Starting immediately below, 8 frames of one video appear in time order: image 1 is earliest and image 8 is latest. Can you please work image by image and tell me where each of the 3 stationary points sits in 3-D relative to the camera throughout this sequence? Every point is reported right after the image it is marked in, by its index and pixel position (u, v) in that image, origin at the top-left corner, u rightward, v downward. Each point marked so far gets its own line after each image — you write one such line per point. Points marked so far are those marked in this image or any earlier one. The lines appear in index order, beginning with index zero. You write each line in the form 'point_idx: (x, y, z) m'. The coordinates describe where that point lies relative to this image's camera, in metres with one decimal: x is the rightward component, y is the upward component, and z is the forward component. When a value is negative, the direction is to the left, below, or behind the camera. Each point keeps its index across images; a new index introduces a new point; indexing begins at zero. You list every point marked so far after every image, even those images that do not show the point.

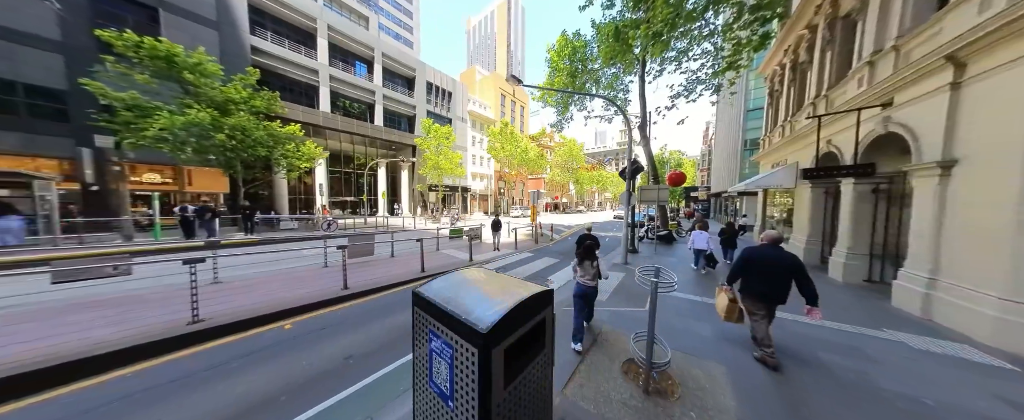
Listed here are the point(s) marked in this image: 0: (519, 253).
0: (+0.2, -1.4, +8.3) m
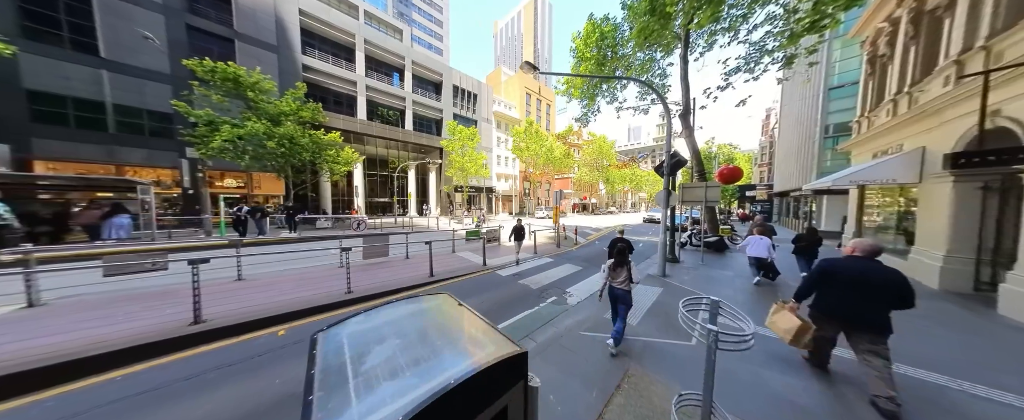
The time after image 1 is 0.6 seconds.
0: (+0.8, -1.5, +7.5) m
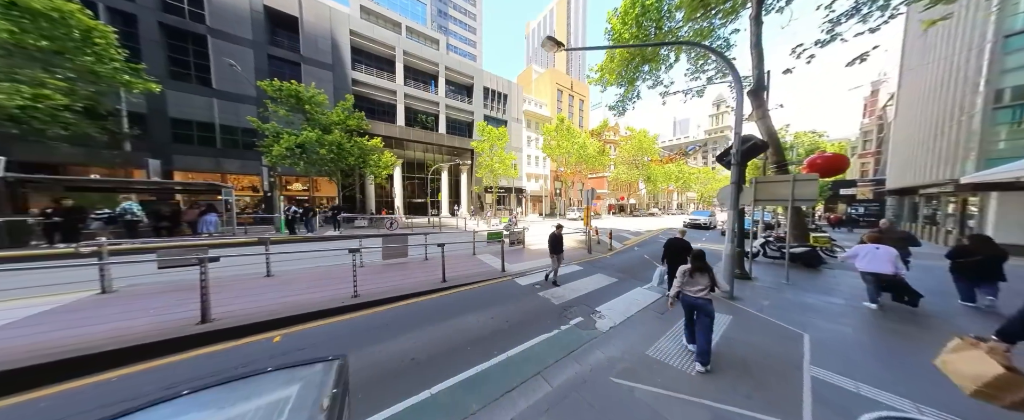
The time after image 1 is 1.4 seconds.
0: (+1.4, -1.5, +6.6) m
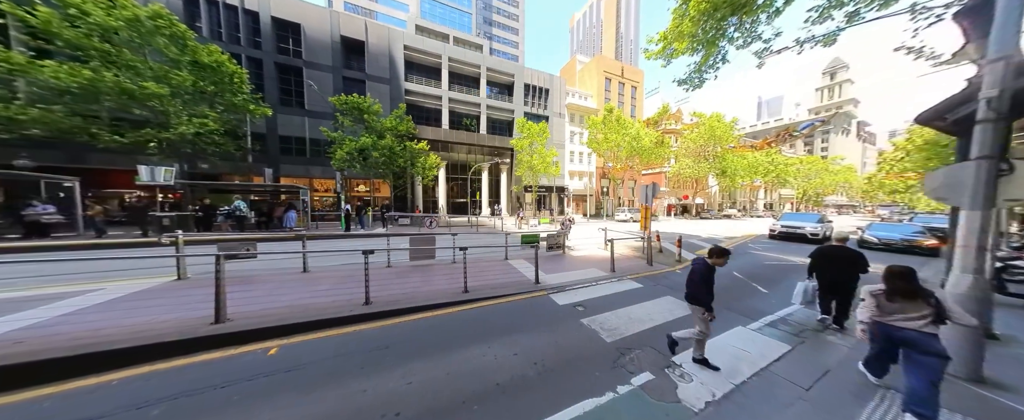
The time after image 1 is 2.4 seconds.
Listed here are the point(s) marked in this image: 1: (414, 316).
0: (+2.3, -1.5, +5.2) m
1: (-1.7, -1.9, +4.1) m
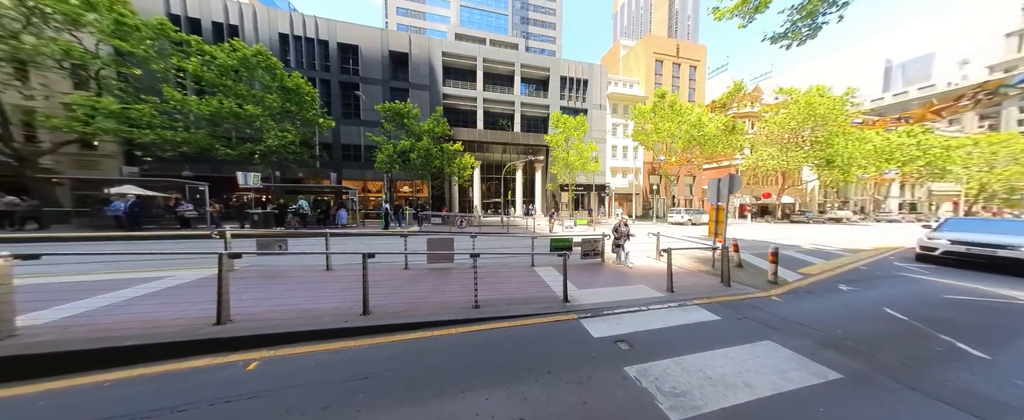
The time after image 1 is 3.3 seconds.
0: (+2.7, -1.5, +3.9) m
1: (-1.5, -1.9, +3.5) m
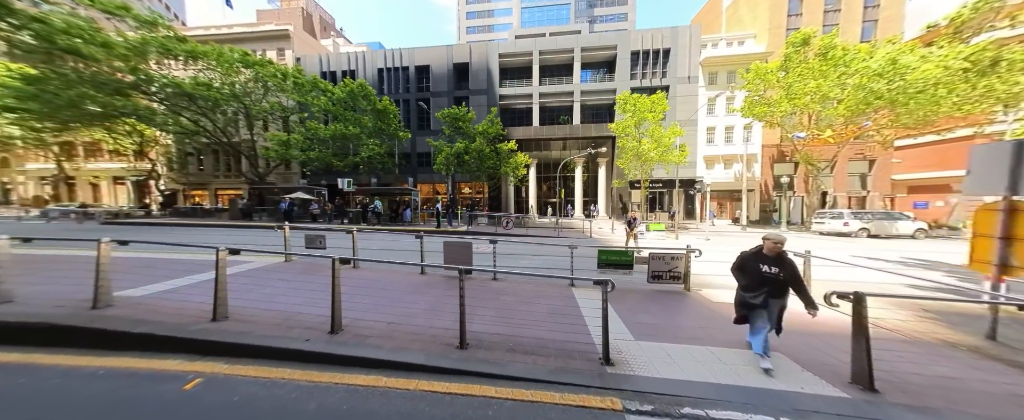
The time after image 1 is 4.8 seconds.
0: (+2.6, -1.4, +1.6) m
1: (-1.5, -1.8, +2.4) m
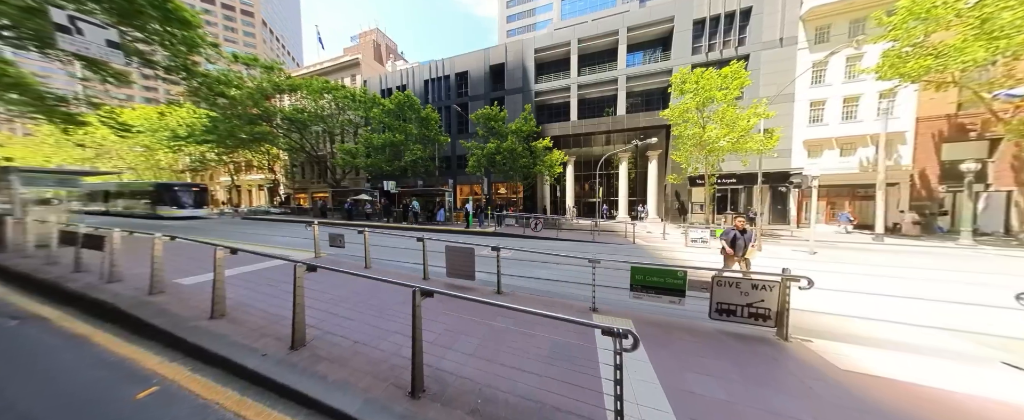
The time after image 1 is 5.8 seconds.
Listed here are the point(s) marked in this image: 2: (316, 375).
0: (+2.0, -1.4, +0.3) m
1: (-1.8, -1.7, +1.9) m
2: (-1.8, -1.6, +2.2) m
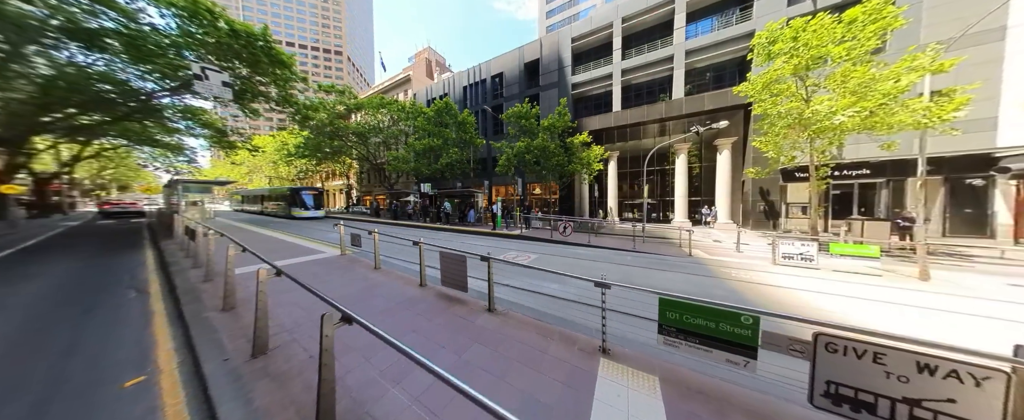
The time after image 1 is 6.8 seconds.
0: (+1.2, -1.3, -0.8) m
1: (-2.2, -1.7, +1.6) m
2: (-2.2, -1.6, +1.9) m
